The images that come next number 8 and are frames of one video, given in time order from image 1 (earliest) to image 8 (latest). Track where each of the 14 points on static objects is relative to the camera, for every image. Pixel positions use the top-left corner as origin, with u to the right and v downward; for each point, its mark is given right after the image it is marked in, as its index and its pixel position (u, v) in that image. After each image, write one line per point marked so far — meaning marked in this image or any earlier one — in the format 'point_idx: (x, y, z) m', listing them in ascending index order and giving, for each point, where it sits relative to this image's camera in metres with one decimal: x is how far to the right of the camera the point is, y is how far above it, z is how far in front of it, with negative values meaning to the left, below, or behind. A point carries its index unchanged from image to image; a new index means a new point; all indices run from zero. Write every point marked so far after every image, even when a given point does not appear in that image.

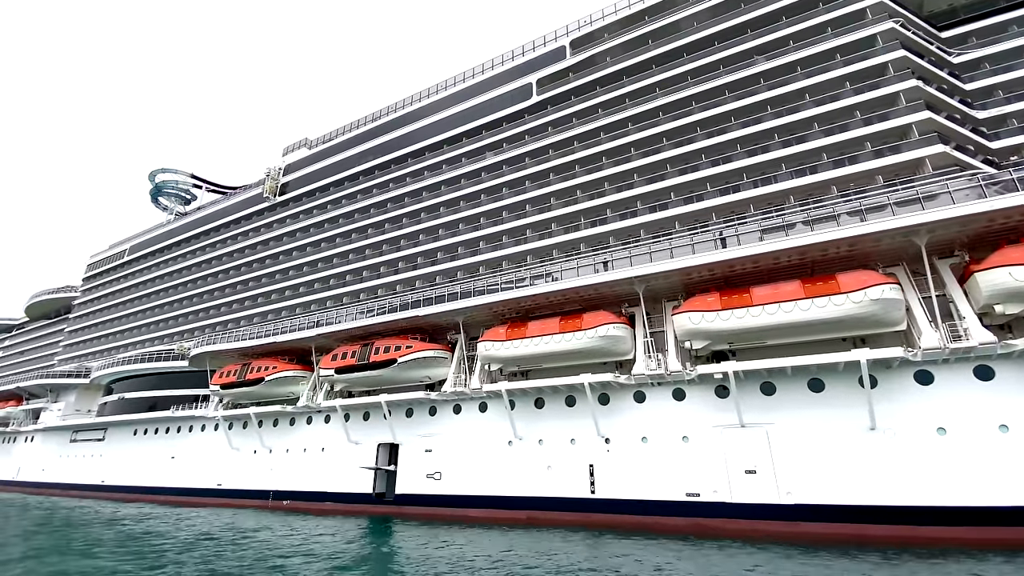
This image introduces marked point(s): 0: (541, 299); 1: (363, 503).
0: (+0.8, -0.3, +12.6) m
1: (-4.6, -6.6, +14.1) m
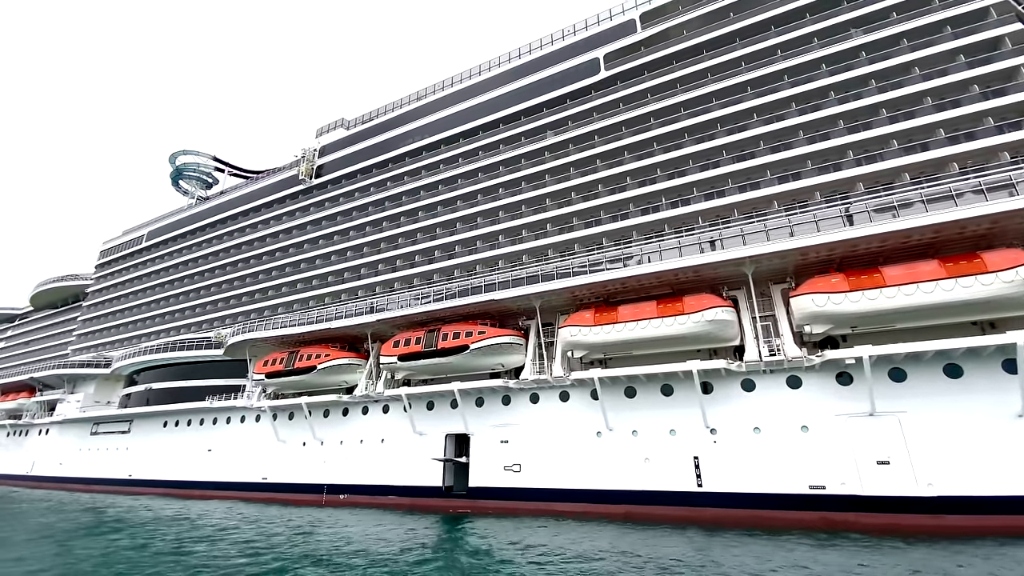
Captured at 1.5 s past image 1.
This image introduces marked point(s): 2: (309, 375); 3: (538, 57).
0: (+3.1, +0.1, +11.9) m
1: (-2.3, -6.1, +13.3) m
2: (-6.9, -3.0, +15.7) m
3: (+1.1, +9.4, +18.7) m
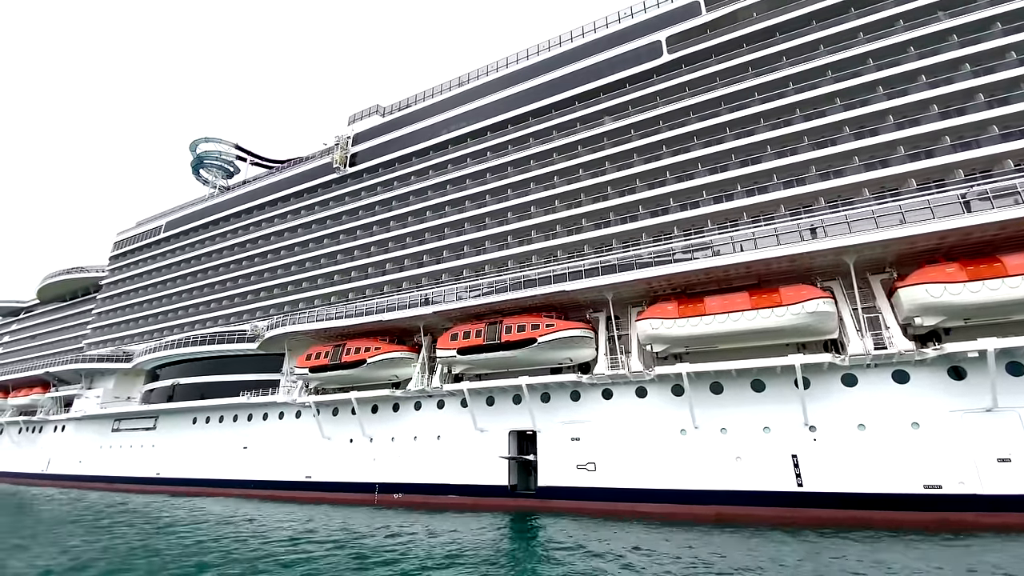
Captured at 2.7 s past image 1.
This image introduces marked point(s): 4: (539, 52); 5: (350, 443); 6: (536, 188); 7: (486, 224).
0: (+5.0, +0.4, +11.4) m
1: (-0.5, -5.8, +12.8) m
2: (-5.0, -2.7, +15.1) m
3: (+3.0, +9.6, +18.1) m
4: (+1.4, +10.0, +19.4) m
5: (-5.4, -5.1, +15.4) m
6: (+0.8, +3.5, +16.0) m
7: (-0.9, +2.3, +16.3) m
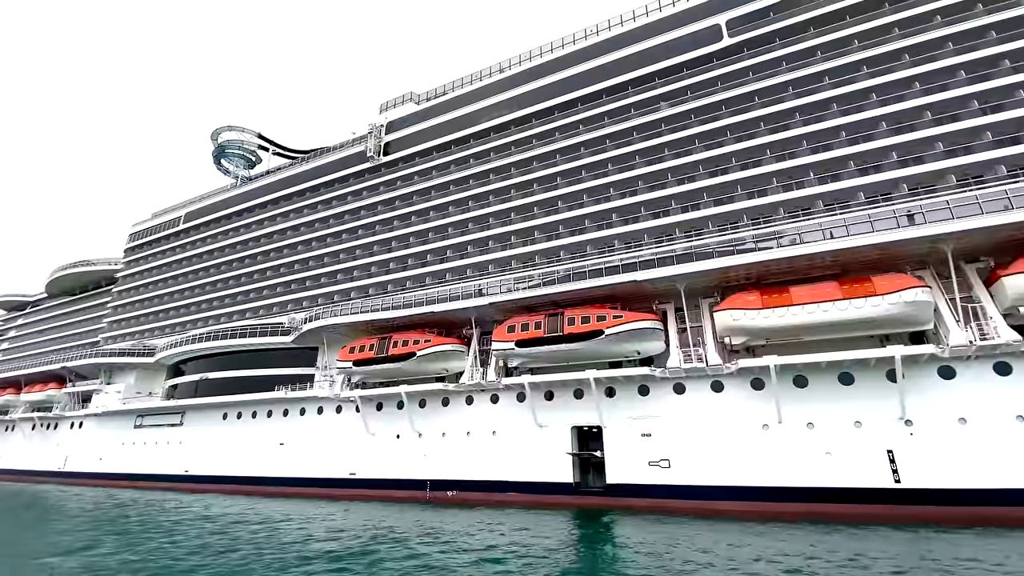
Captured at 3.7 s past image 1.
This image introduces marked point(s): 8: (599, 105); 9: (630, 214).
0: (+6.8, +0.6, +11.0) m
1: (+1.3, -5.5, +12.3) m
2: (-3.3, -2.4, +14.6) m
3: (+4.7, +9.9, +17.6) m
4: (+3.1, +10.3, +18.9) m
5: (-3.7, -4.8, +14.9) m
6: (+2.5, +3.7, +15.5) m
7: (+0.8, +2.6, +15.8) m
8: (+3.2, +6.6, +16.7) m
9: (+3.7, +2.3, +14.3) m
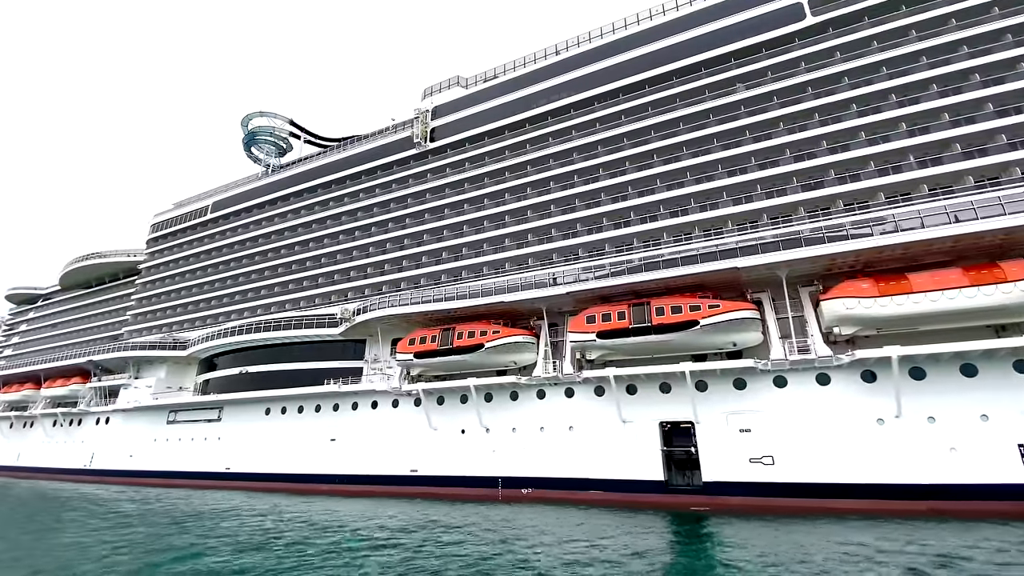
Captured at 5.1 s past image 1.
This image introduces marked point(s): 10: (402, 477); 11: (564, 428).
0: (+9.0, +0.9, +10.5) m
1: (+3.5, -5.2, +11.8) m
2: (-1.1, -2.0, +14.0) m
3: (+6.9, +10.3, +17.0) m
4: (+5.2, +10.6, +18.2) m
5: (-1.6, -4.5, +14.3) m
6: (+4.7, +4.1, +14.9) m
7: (+2.9, +2.9, +15.2) m
8: (+5.4, +6.9, +16.1) m
9: (+5.9, +2.6, +13.7) m
10: (-3.5, -6.0, +14.7) m
11: (+1.5, -3.9, +13.0) m
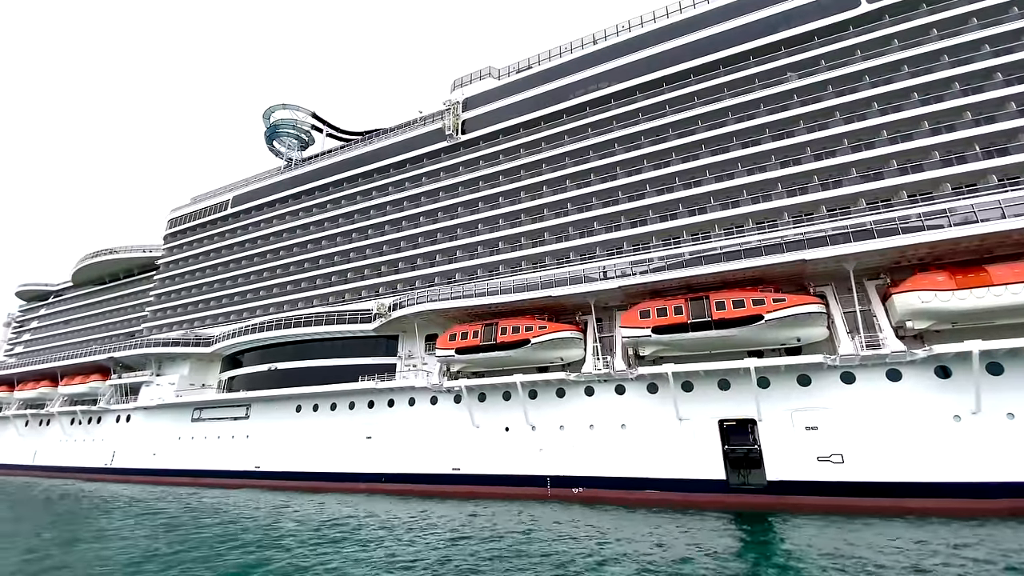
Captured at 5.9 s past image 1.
0: (+10.4, +1.0, +10.2) m
1: (+4.8, -5.1, +11.5) m
2: (+0.2, -1.9, +13.6) m
3: (+8.2, +10.4, +16.6) m
4: (+6.6, +10.8, +17.9) m
5: (-0.2, -4.3, +13.9) m
6: (+6.1, +4.2, +14.6) m
7: (+4.3, +3.1, +14.8) m
8: (+6.7, +7.1, +15.7) m
9: (+7.3, +2.8, +13.4) m
10: (-2.1, -5.8, +14.4) m
11: (+2.8, -3.8, +12.7) m
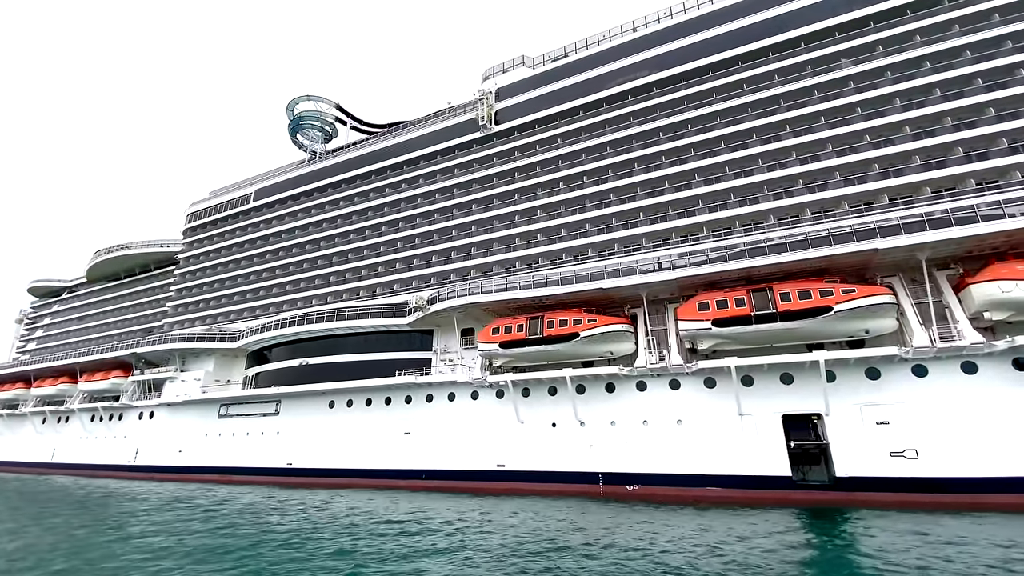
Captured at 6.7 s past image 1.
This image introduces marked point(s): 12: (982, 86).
0: (+11.8, +1.3, +9.8) m
1: (+6.2, -4.8, +11.2) m
2: (+1.6, -1.6, +13.3) m
3: (+9.6, +10.7, +16.2) m
4: (+8.0, +11.1, +17.5) m
5: (+1.2, -4.1, +13.6) m
6: (+7.5, +4.5, +14.2) m
7: (+5.7, +3.3, +14.5) m
8: (+8.1, +7.4, +15.3) m
9: (+8.6, +3.0, +13.0) m
10: (-0.7, -5.6, +14.1) m
11: (+4.2, -3.6, +12.3) m
12: (+12.3, +5.3, +12.3) m
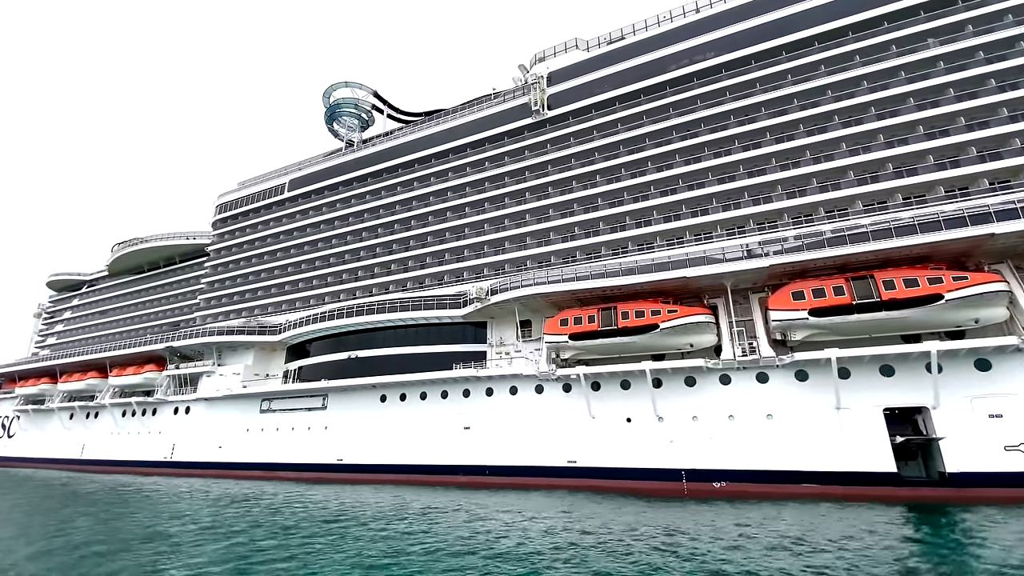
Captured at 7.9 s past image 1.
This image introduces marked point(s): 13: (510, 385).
0: (+13.9, +1.5, +9.4) m
1: (+8.3, -4.6, +10.7) m
2: (+3.7, -1.3, +12.8) m
3: (+11.7, +11.0, +15.6) m
4: (+10.0, +11.4, +16.9) m
5: (+3.3, -3.8, +13.2) m
6: (+9.5, +4.8, +13.7) m
7: (+7.7, +3.6, +14.0) m
8: (+10.2, +7.7, +14.8) m
9: (+10.7, +3.3, +12.5) m
10: (+1.3, -5.3, +13.6) m
11: (+6.3, -3.3, +11.9) m
12: (+14.4, +5.6, +11.8) m
13: (-0.1, -3.1, +14.8) m
